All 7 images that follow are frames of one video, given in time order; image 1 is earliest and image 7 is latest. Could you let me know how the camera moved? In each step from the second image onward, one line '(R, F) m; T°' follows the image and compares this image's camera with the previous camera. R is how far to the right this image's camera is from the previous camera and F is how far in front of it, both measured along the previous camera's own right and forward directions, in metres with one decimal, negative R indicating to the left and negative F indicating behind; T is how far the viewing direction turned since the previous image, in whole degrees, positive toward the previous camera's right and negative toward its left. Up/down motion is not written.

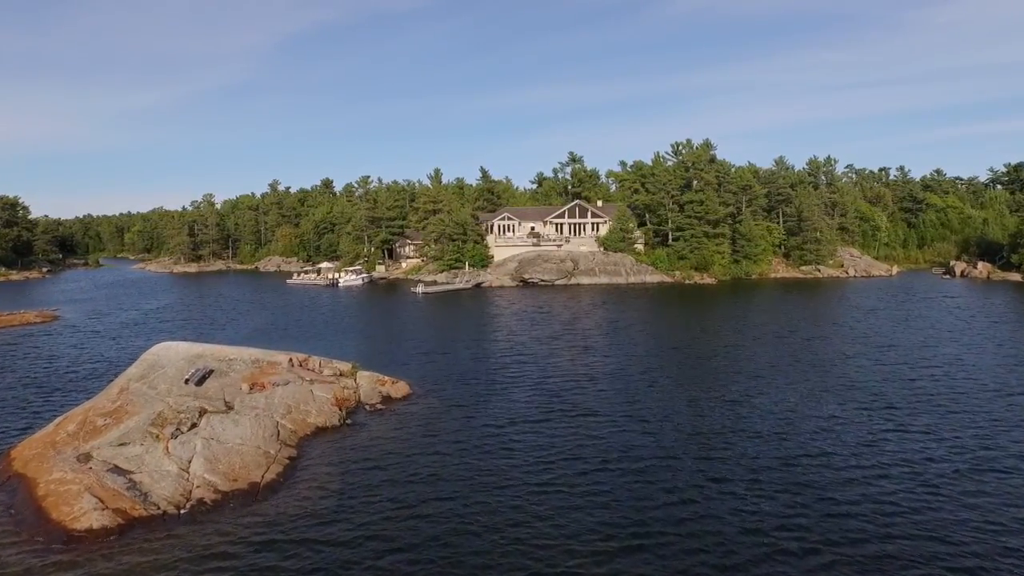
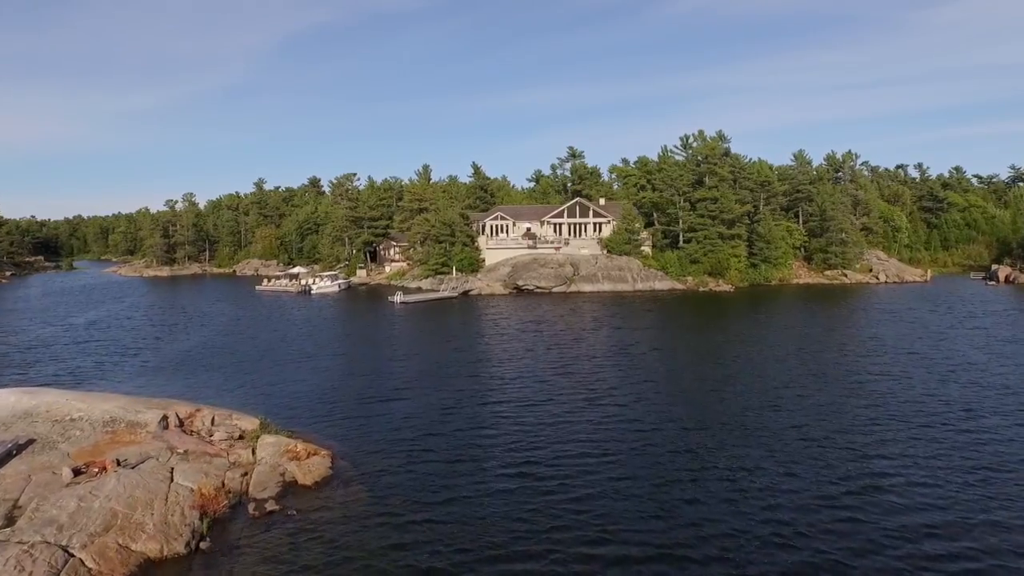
(+0.9, +10.6) m; 0°
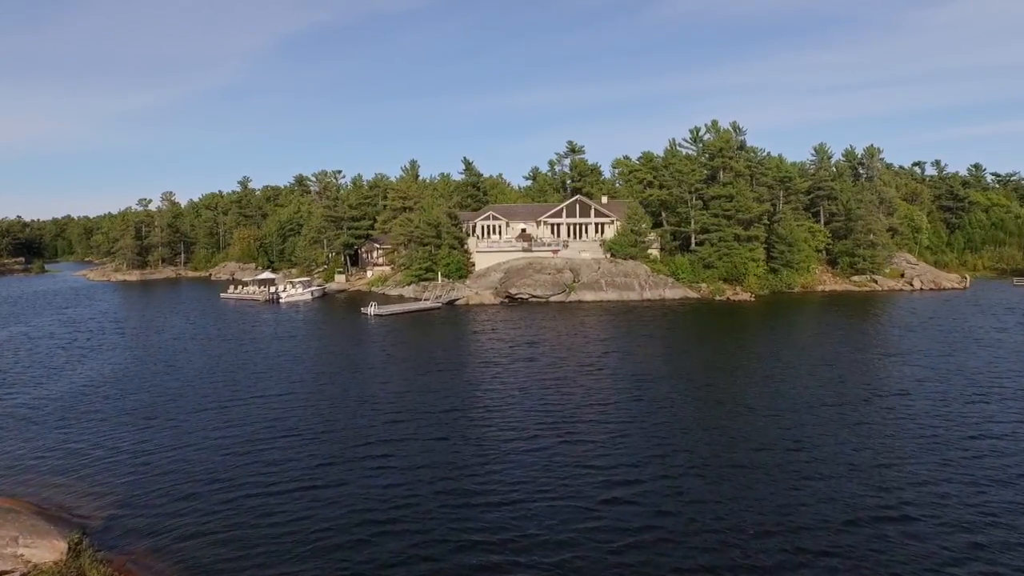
(+0.8, +9.9) m; 0°
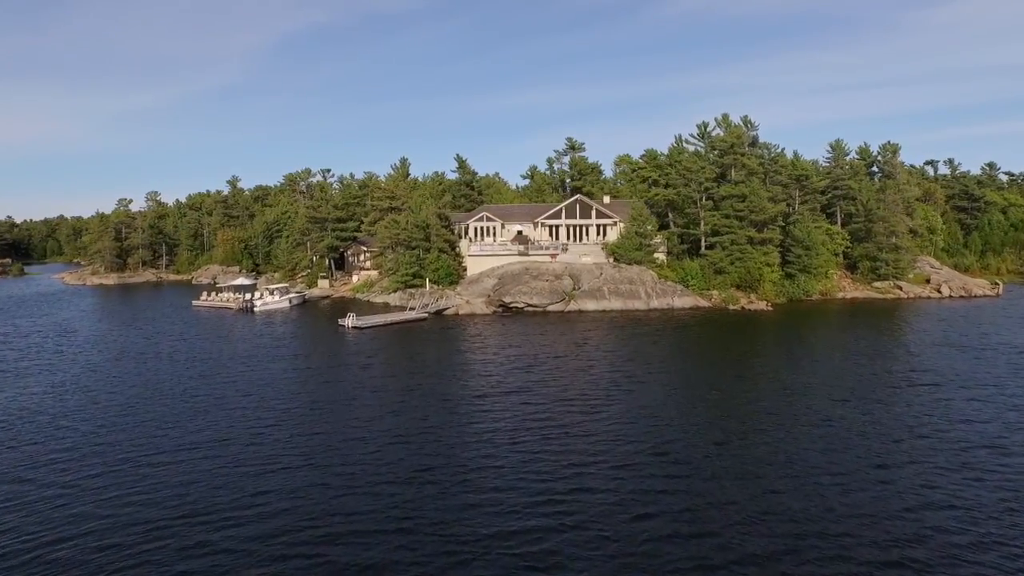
(+0.5, +6.6) m; 0°
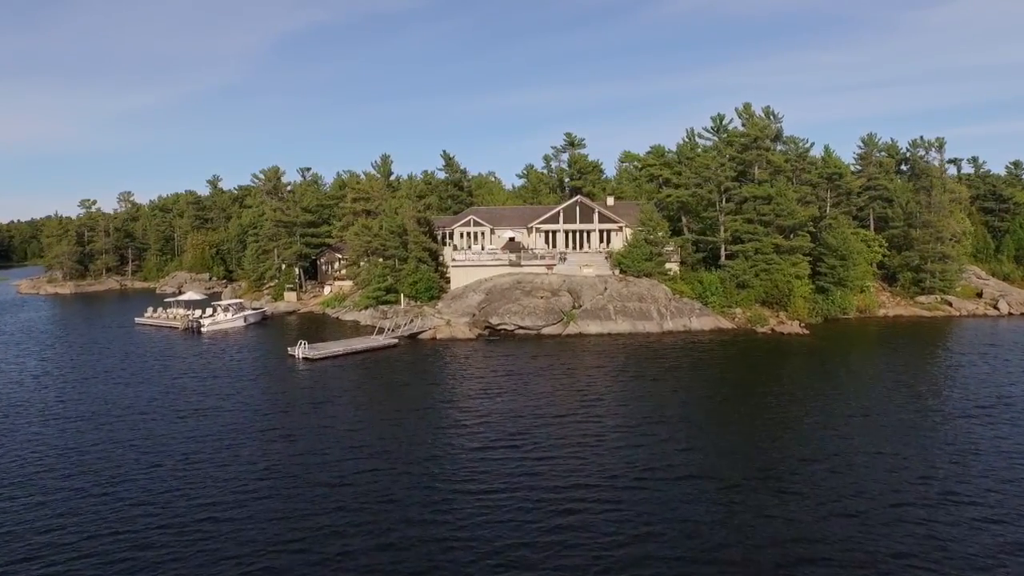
(+1.0, +10.8) m; 0°
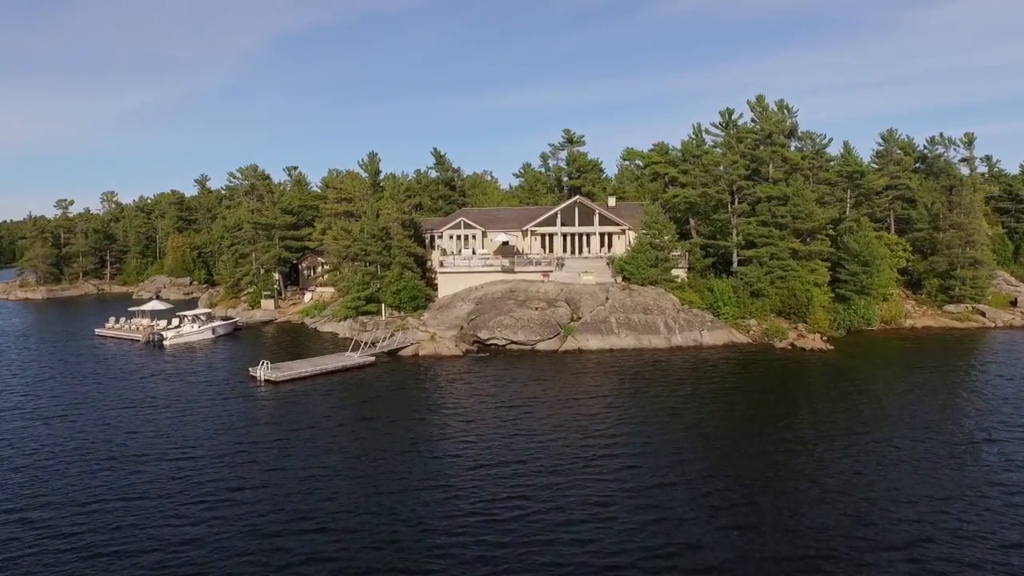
(+0.6, +5.9) m; 0°
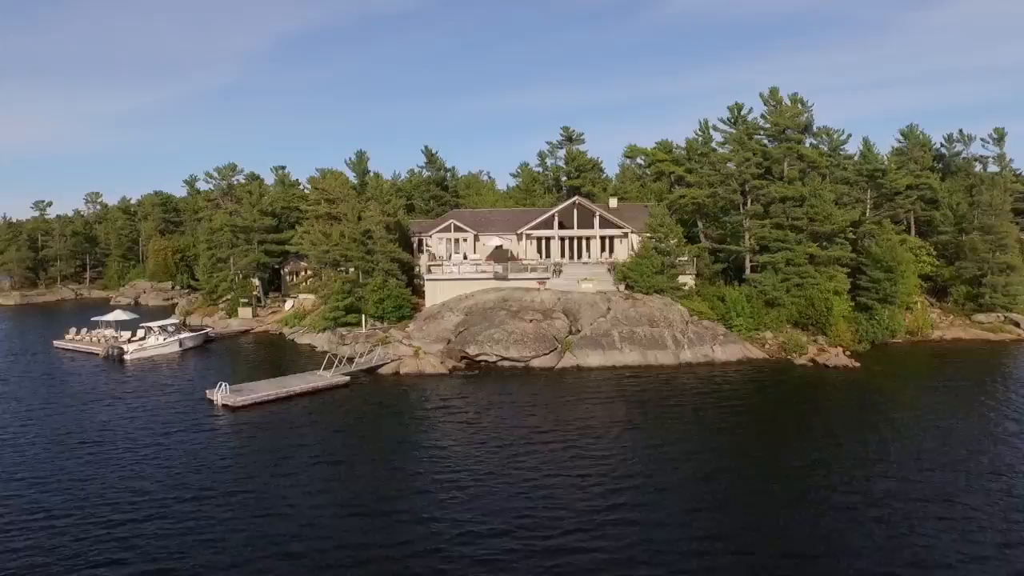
(+0.6, +5.1) m; 0°
